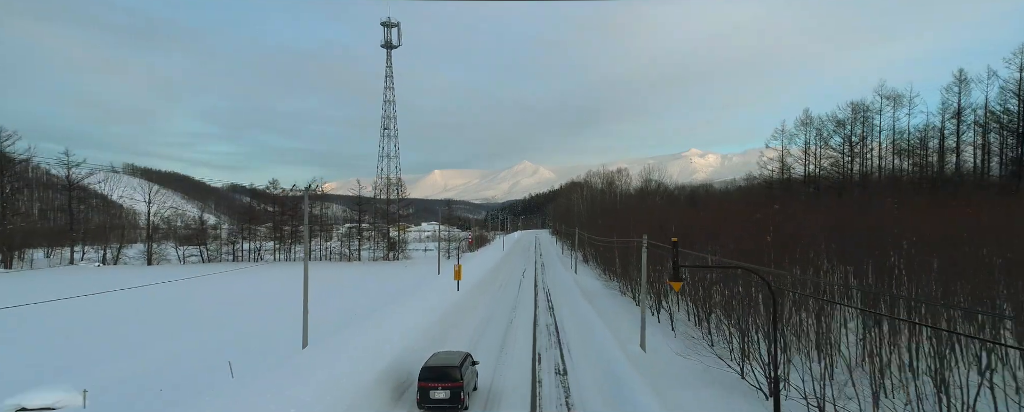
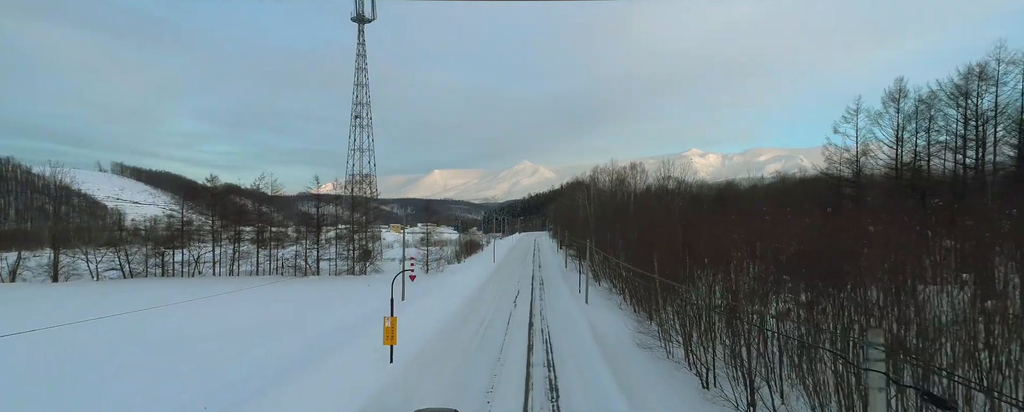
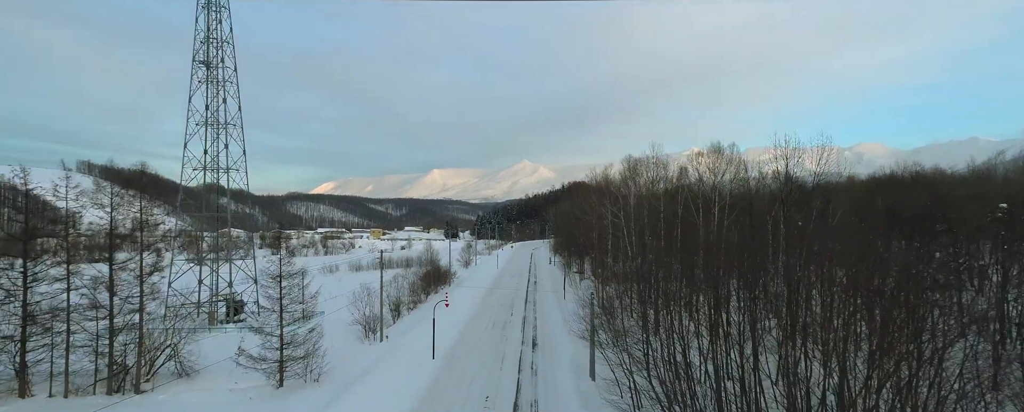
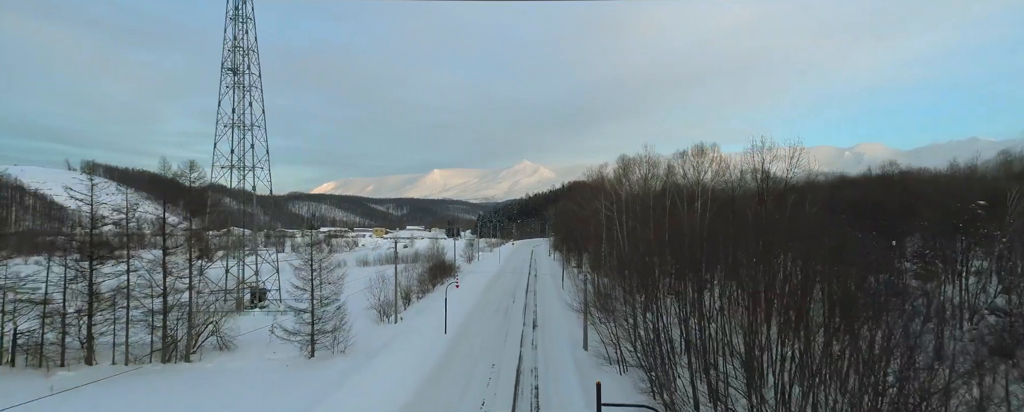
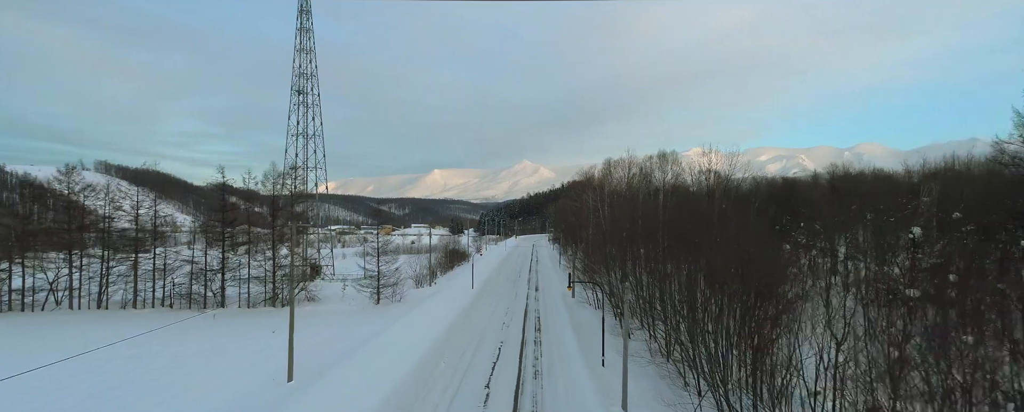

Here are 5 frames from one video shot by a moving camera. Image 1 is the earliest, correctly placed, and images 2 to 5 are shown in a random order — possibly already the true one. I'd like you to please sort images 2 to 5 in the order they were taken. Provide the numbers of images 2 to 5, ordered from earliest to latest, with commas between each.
2, 5, 4, 3
